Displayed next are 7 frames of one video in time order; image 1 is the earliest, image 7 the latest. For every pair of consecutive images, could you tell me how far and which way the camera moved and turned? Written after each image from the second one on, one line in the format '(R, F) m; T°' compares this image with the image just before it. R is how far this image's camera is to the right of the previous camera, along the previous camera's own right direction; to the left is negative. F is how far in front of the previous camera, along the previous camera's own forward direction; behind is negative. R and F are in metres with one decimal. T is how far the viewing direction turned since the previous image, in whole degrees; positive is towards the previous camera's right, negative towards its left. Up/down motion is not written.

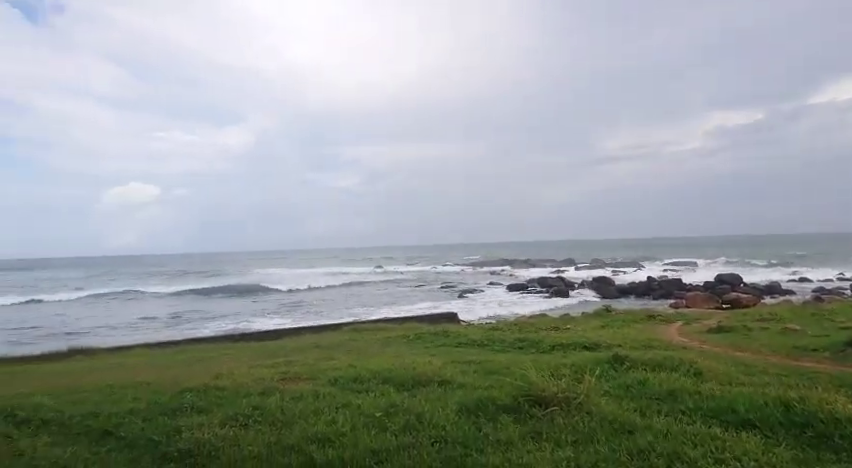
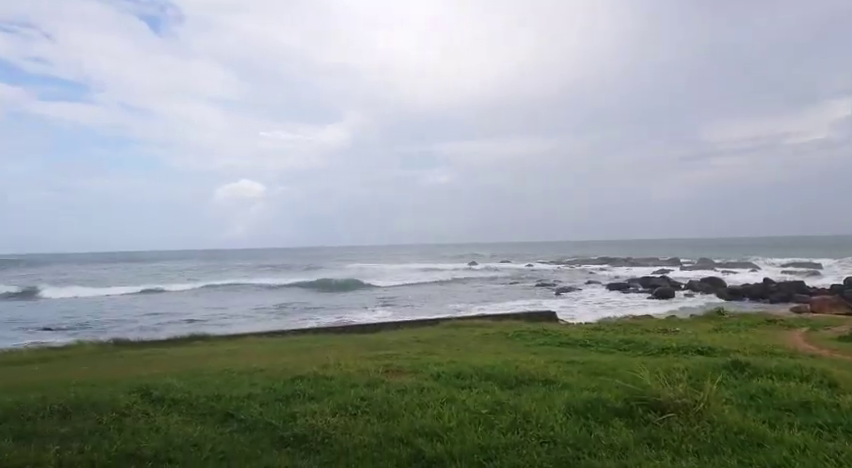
(-0.3, +0.1) m; -9°
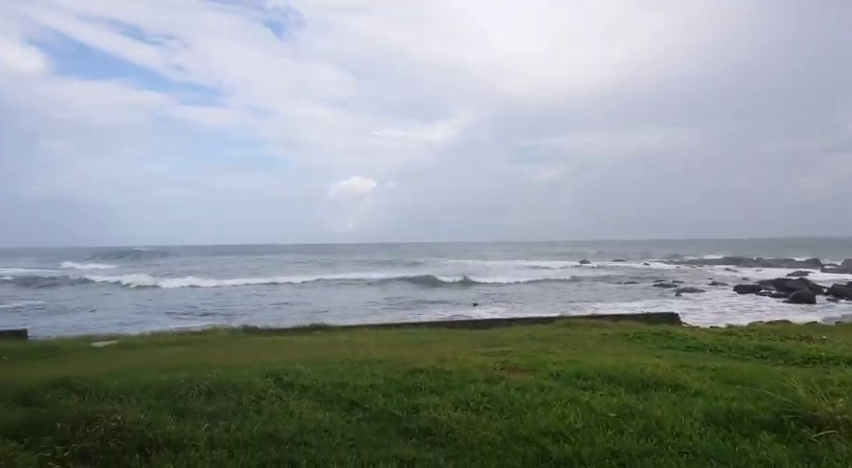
(-0.4, +0.1) m; -10°
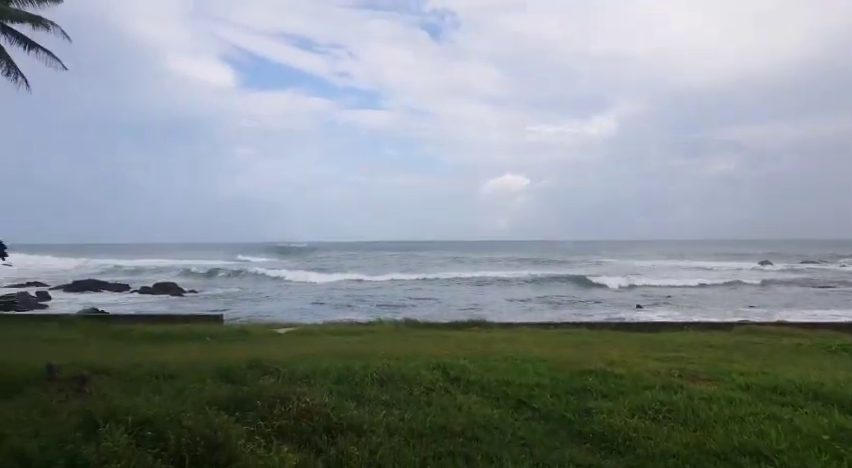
(-0.4, +0.2) m; -15°
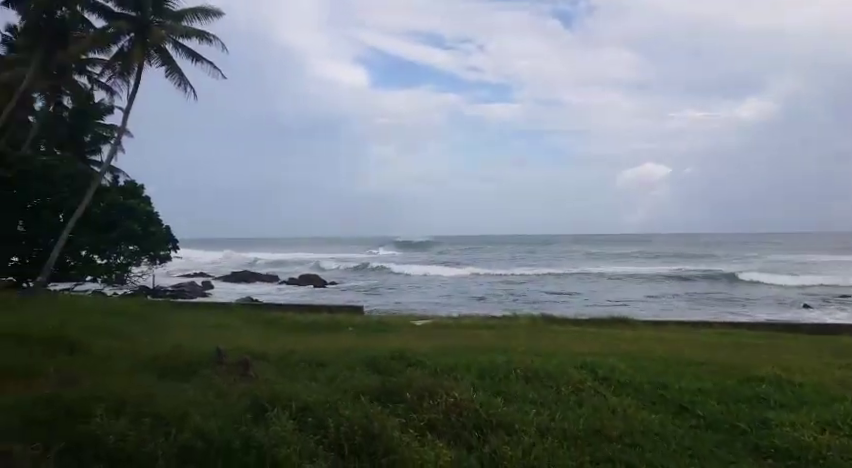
(-0.3, +0.2) m; -13°
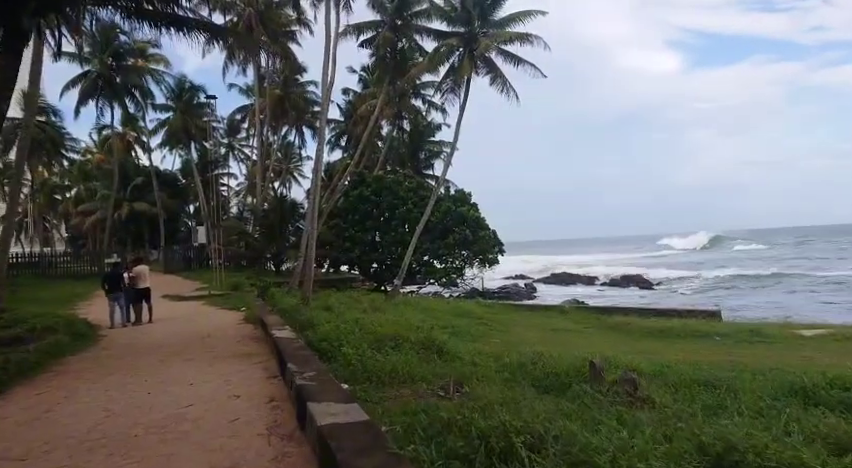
(-1.1, +1.0) m; -30°
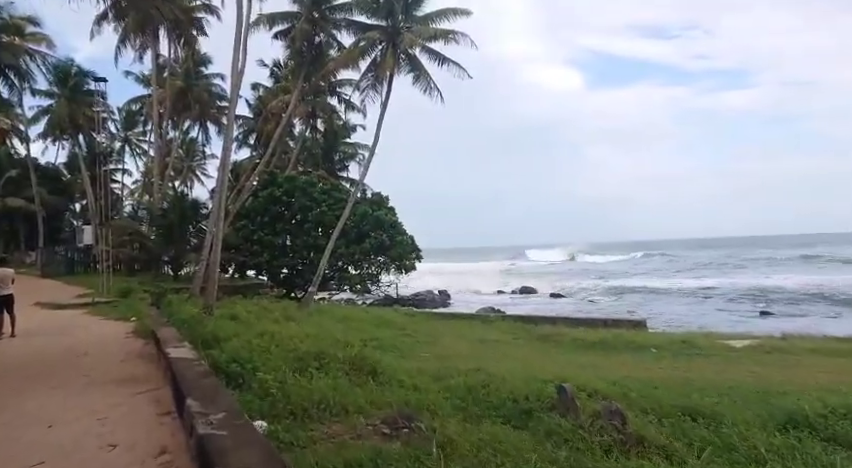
(-0.3, +1.2) m; +9°
